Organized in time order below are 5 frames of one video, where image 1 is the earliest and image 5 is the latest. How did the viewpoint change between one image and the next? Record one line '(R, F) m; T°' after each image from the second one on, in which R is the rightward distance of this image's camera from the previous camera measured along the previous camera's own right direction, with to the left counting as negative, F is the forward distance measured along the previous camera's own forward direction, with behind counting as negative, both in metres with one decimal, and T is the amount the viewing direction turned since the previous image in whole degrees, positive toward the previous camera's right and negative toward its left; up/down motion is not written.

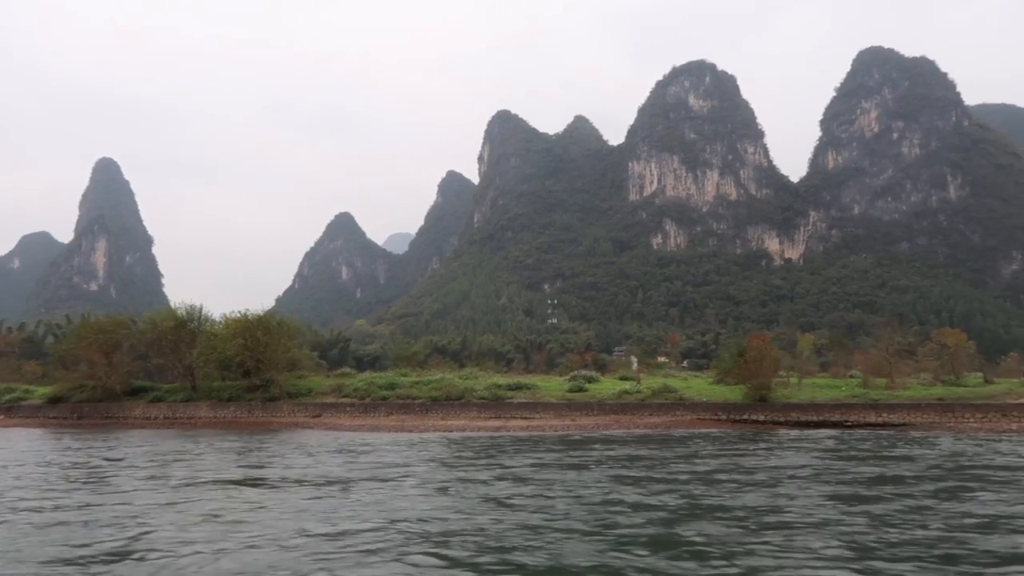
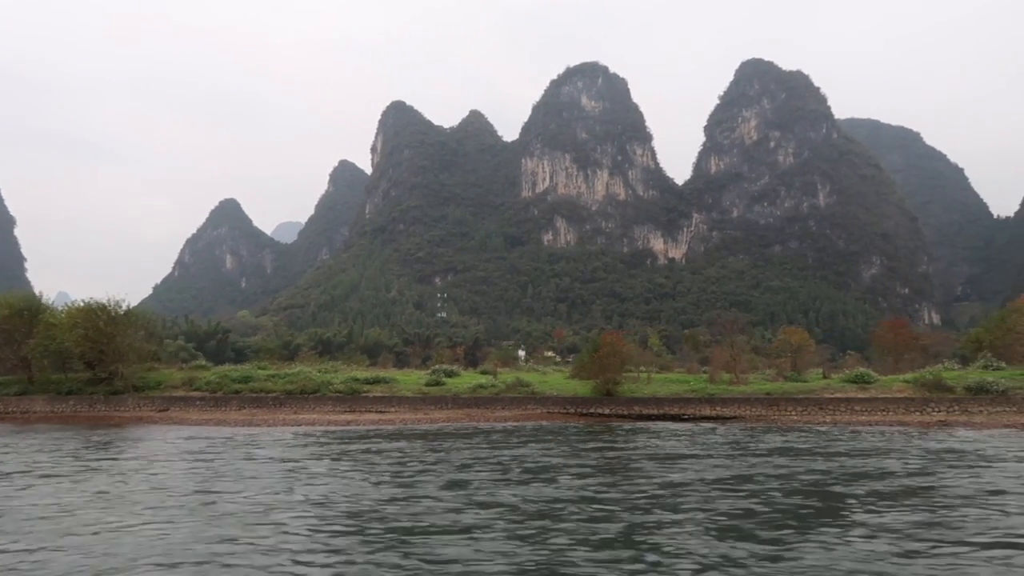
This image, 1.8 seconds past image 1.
(+1.5, -0.5) m; +8°
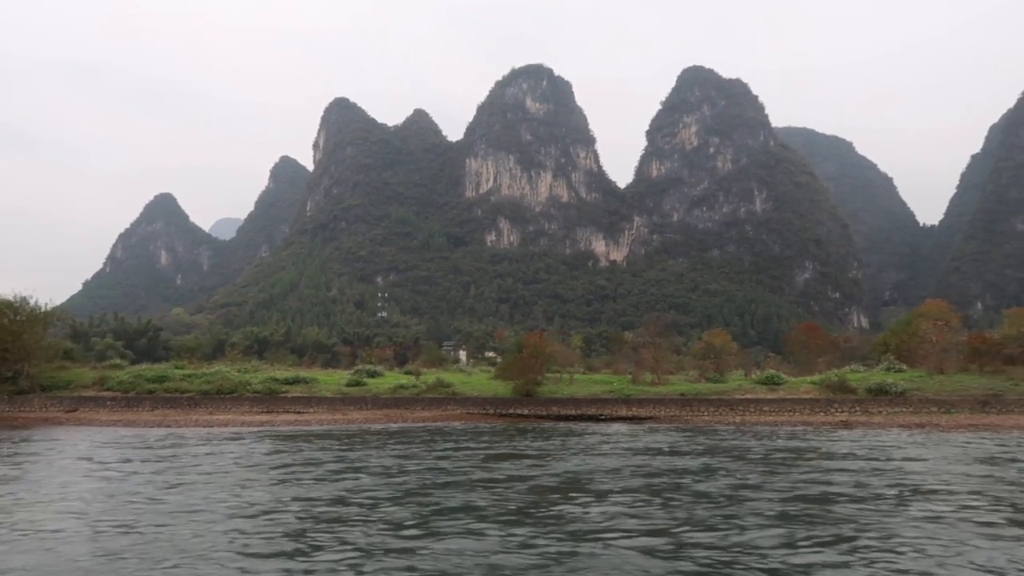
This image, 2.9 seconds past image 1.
(+0.9, -0.2) m; +4°
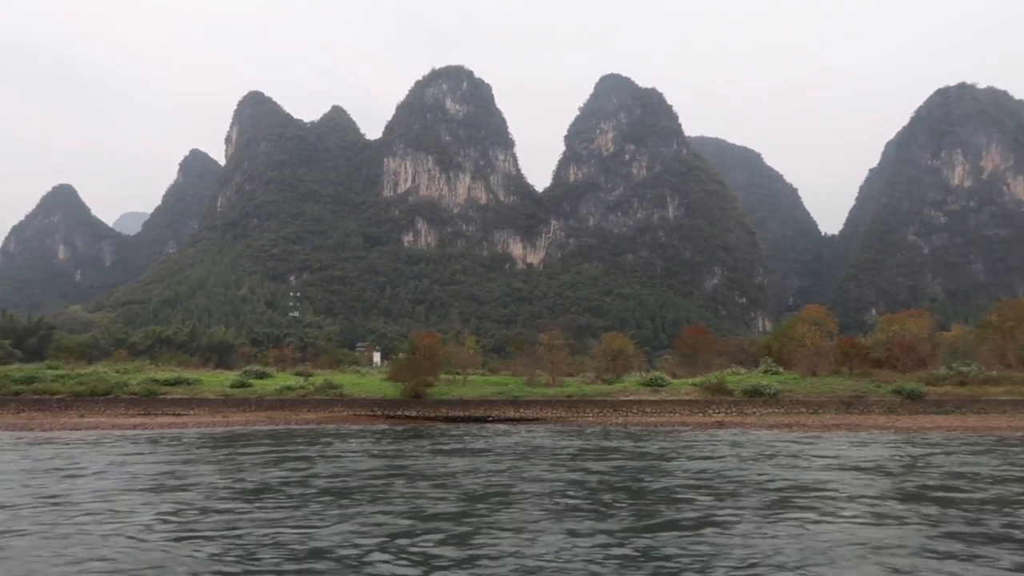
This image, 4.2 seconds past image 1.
(+1.2, -0.2) m; +6°
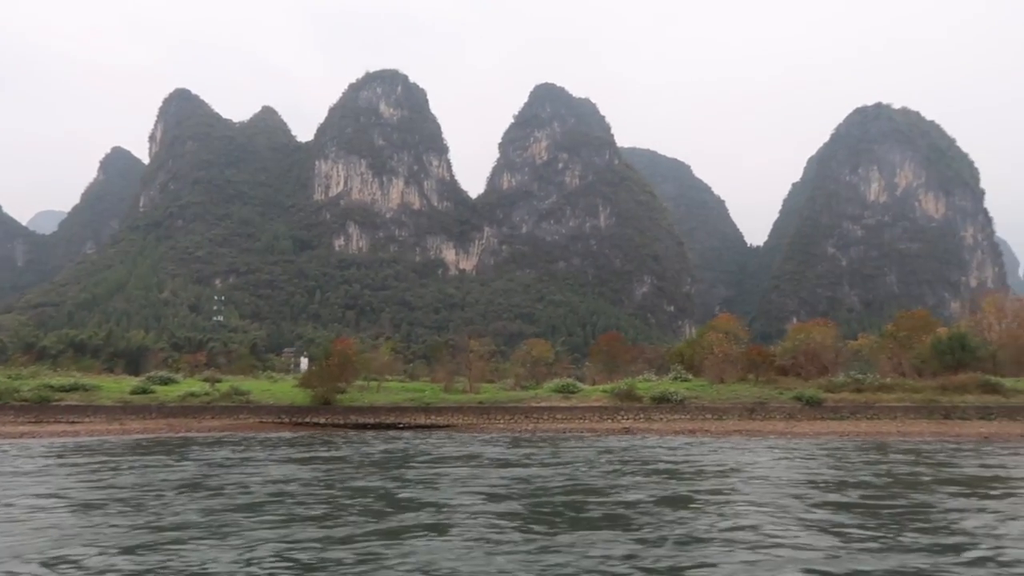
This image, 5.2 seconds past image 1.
(+0.9, -0.1) m; +5°
